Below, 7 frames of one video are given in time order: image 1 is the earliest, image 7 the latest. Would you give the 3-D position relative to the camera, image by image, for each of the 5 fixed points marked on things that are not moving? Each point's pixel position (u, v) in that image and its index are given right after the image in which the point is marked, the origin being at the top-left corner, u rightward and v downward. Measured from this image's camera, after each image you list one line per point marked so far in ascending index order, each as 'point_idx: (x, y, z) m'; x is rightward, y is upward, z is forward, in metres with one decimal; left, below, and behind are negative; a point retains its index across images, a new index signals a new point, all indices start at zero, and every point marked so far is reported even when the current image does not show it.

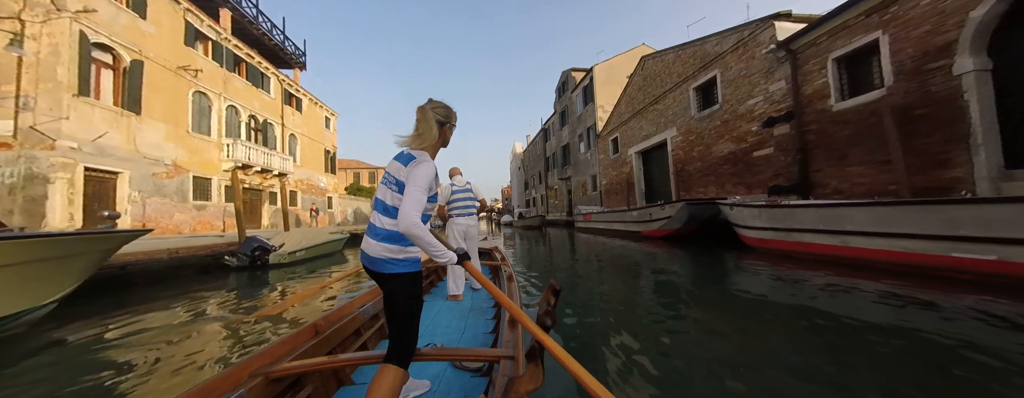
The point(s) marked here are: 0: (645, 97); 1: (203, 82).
0: (+6.8, +5.2, +14.1) m
1: (-15.1, +5.7, +13.6) m
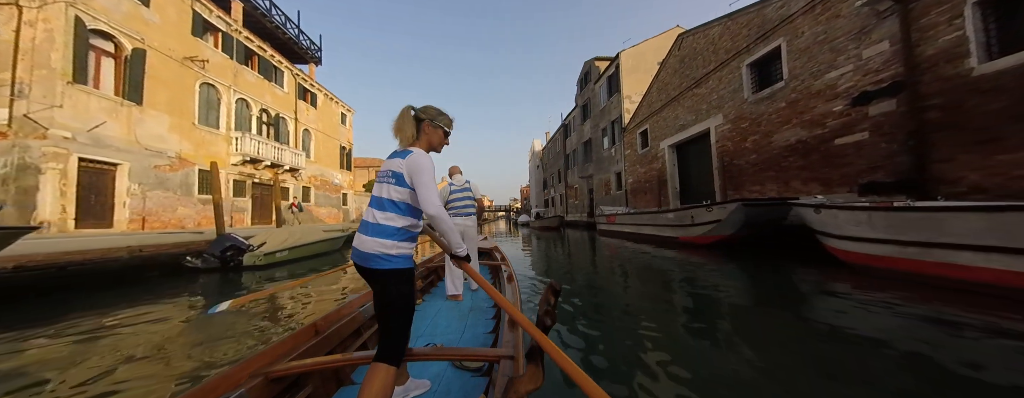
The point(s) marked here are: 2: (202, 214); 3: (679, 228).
0: (+7.6, +5.2, +12.2) m
1: (-14.3, +6.0, +13.3) m
2: (-13.8, -0.7, +12.5) m
3: (+5.7, -1.0, +9.4) m
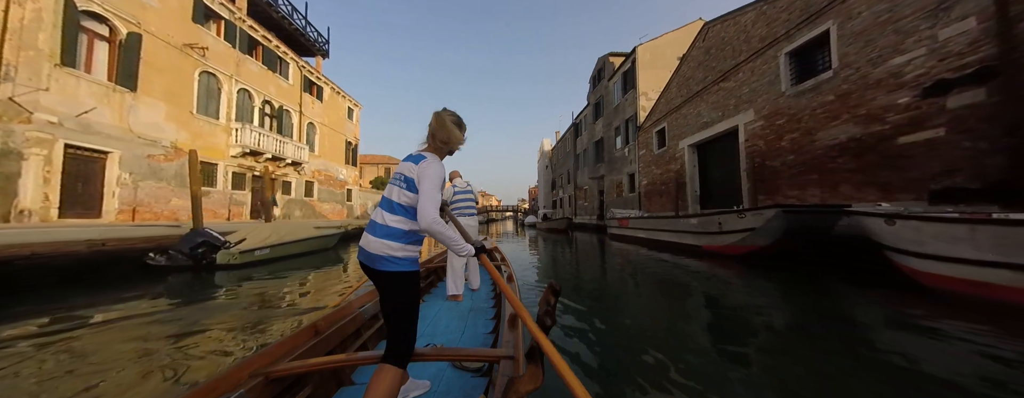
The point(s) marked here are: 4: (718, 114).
0: (+7.9, +5.0, +11.2) m
1: (-13.9, +6.3, +12.9) m
2: (-13.6, -0.3, +12.1) m
3: (+5.9, -1.1, +8.5) m
4: (+7.9, +3.2, +10.7) m
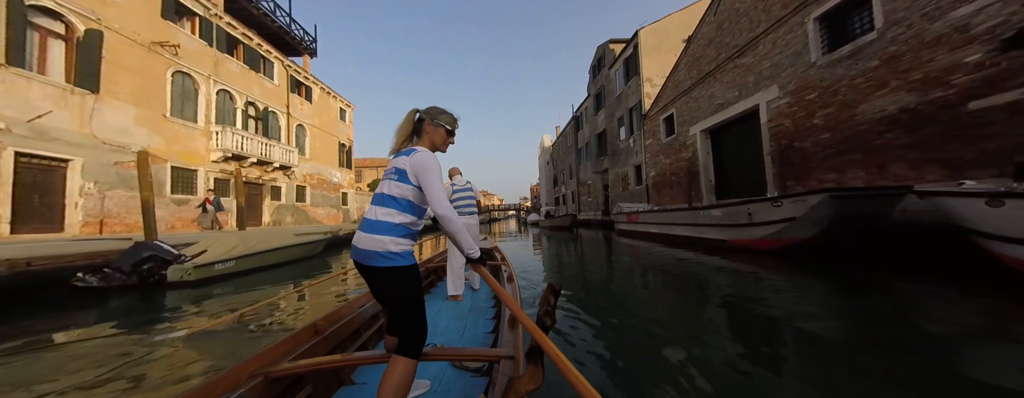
0: (+7.7, +5.4, +10.2) m
1: (-14.1, +6.0, +12.1) m
2: (-13.6, -0.7, +11.3) m
3: (+5.8, -0.8, +7.6) m
4: (+7.8, +3.6, +9.7) m
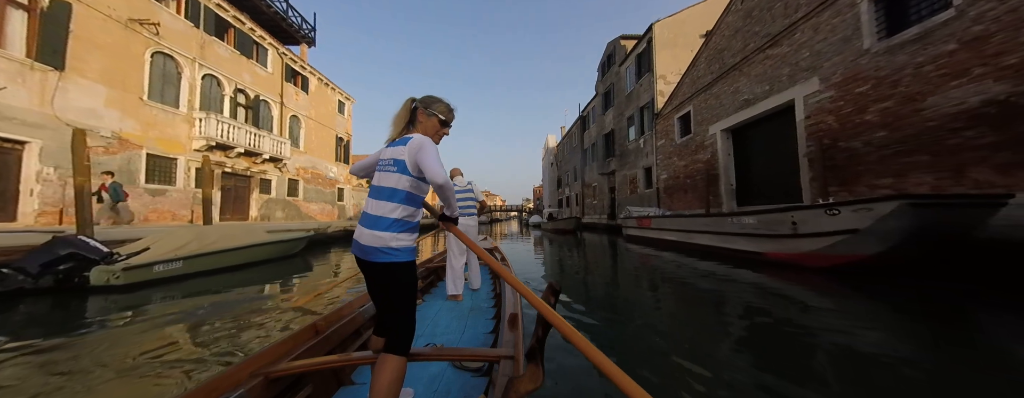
0: (+7.9, +5.2, +9.2) m
1: (-13.9, +6.4, +11.3) m
2: (-13.6, -0.3, +10.4) m
3: (+5.8, -1.0, +6.6) m
4: (+7.9, +3.4, +8.7) m
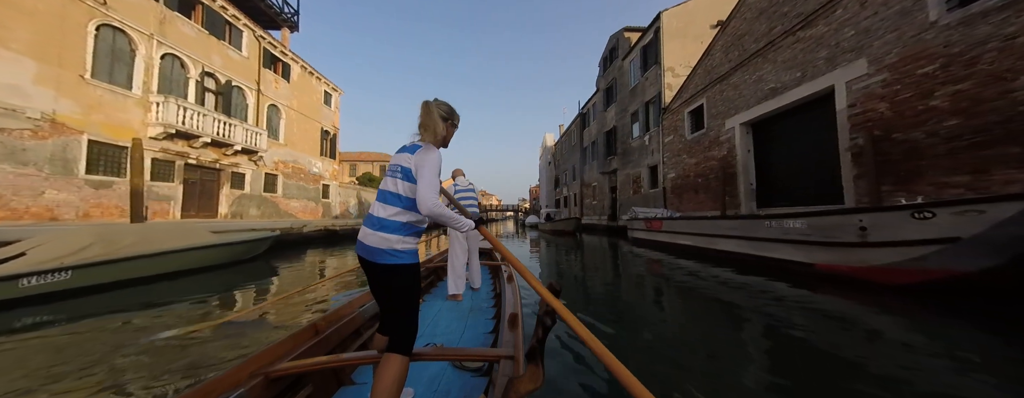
0: (+7.9, +5.2, +8.2) m
1: (-14.0, +6.6, +9.9) m
2: (-13.7, -0.1, +9.1) m
3: (+5.8, -0.9, +5.5) m
4: (+7.9, +3.4, +7.7) m
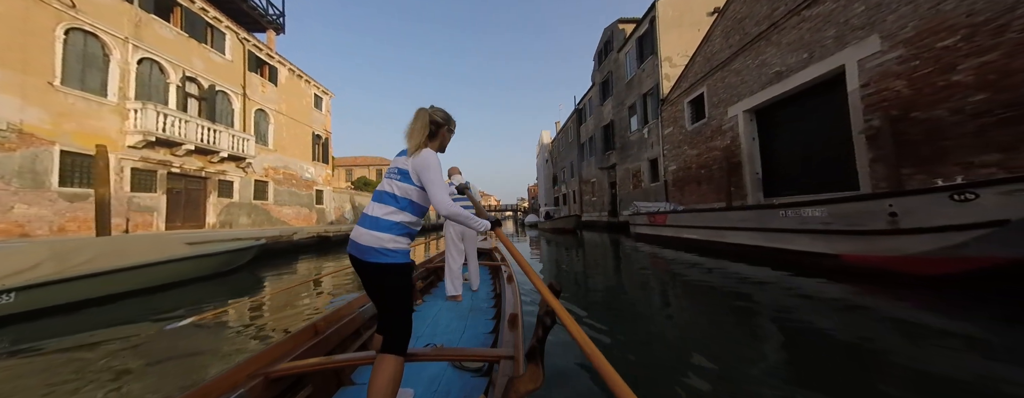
0: (+7.6, +5.5, +7.9) m
1: (-14.3, +6.2, +9.4) m
2: (-13.8, -0.5, +8.6) m
3: (+5.7, -0.7, +5.2) m
4: (+7.7, +3.7, +7.4) m
